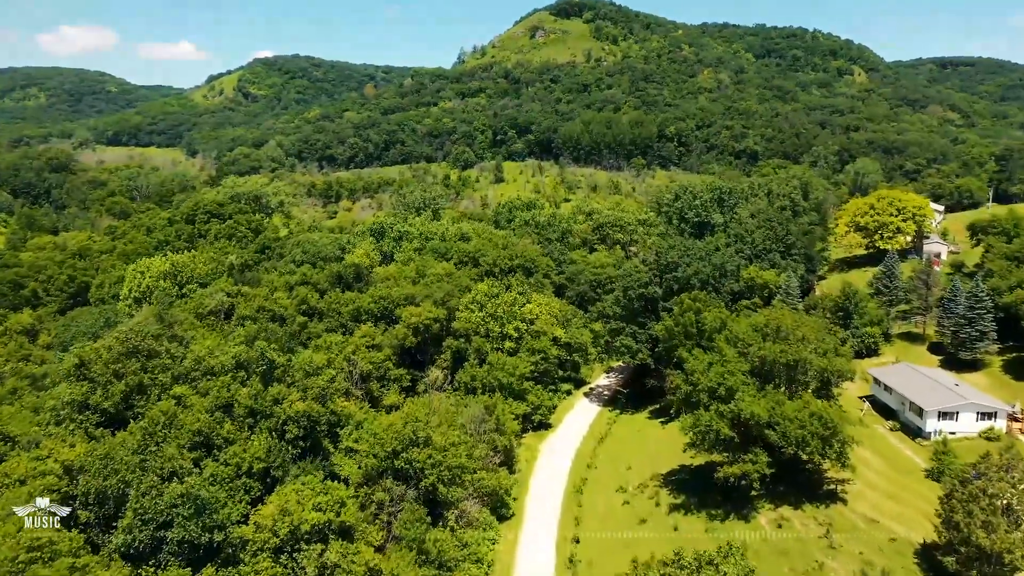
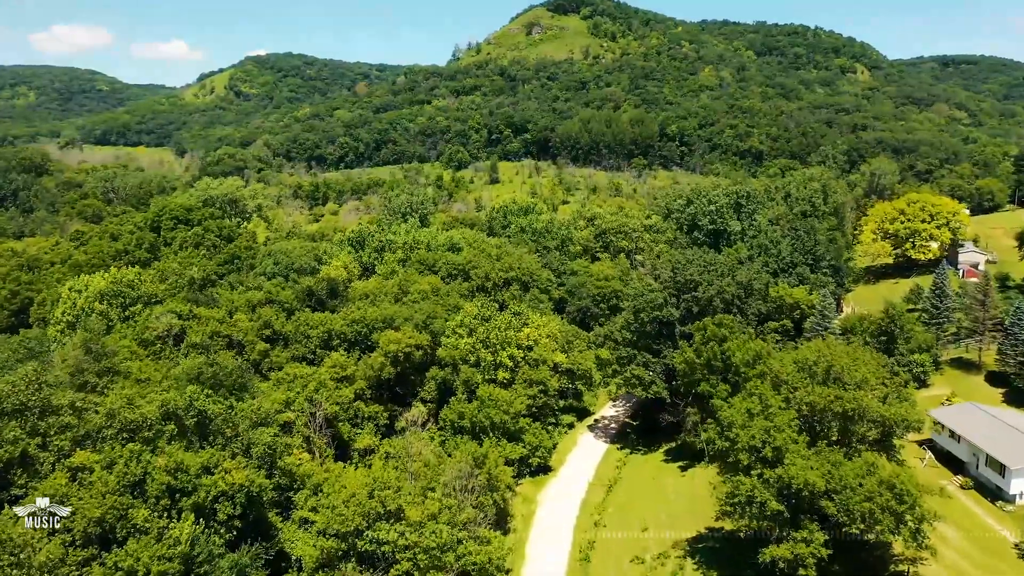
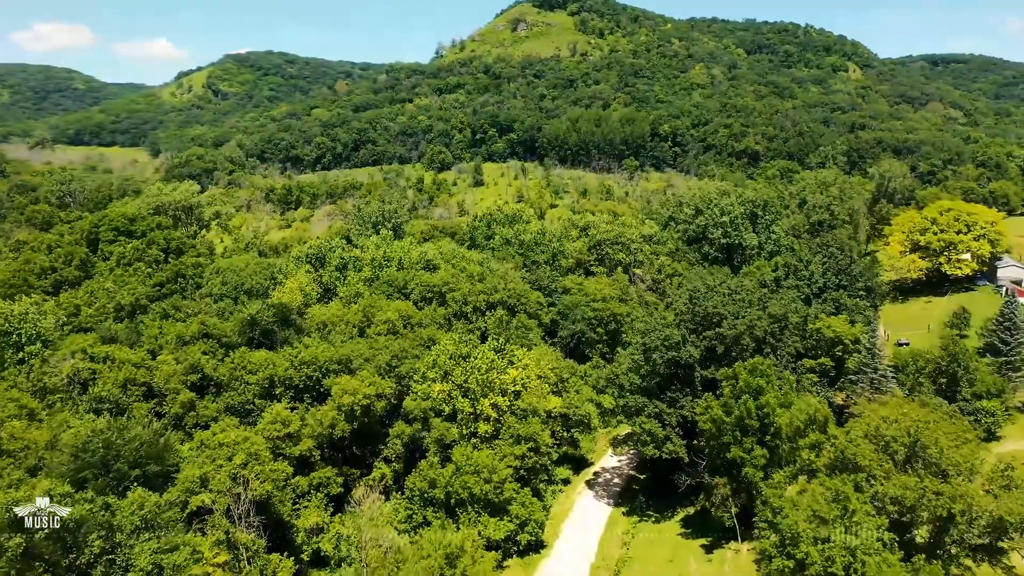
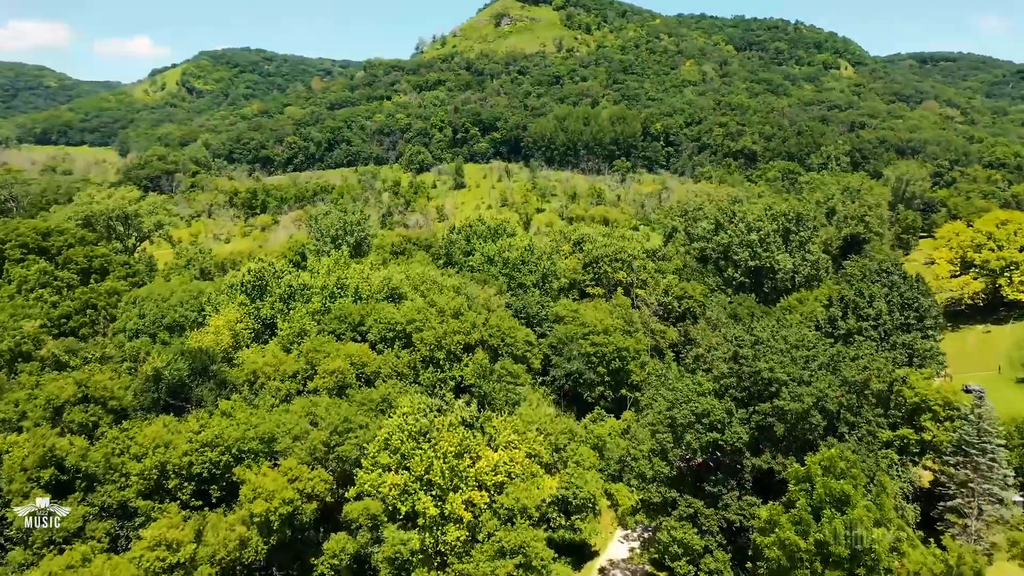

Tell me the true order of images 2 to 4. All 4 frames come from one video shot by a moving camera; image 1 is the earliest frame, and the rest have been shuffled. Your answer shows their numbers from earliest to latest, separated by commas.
2, 3, 4
